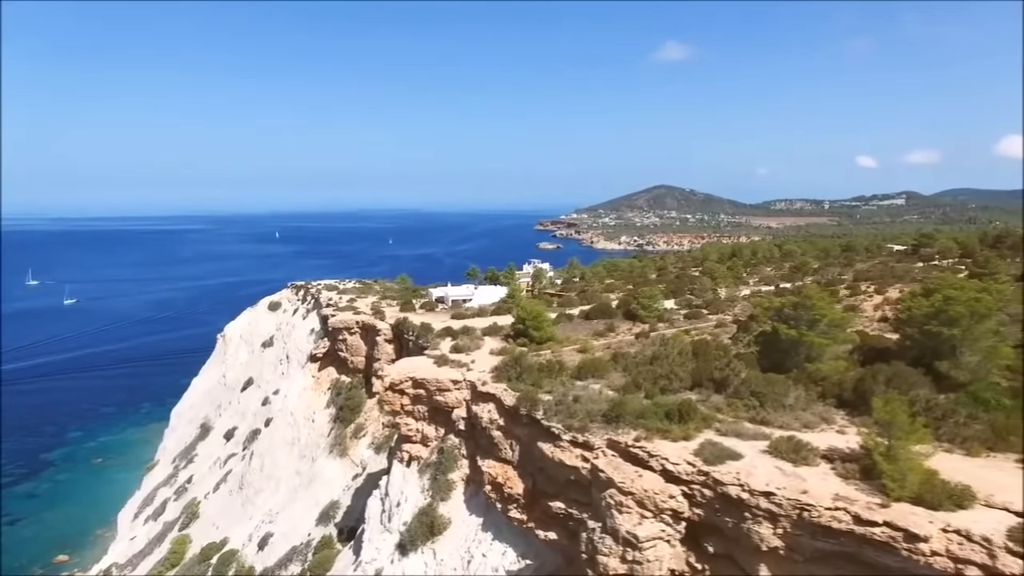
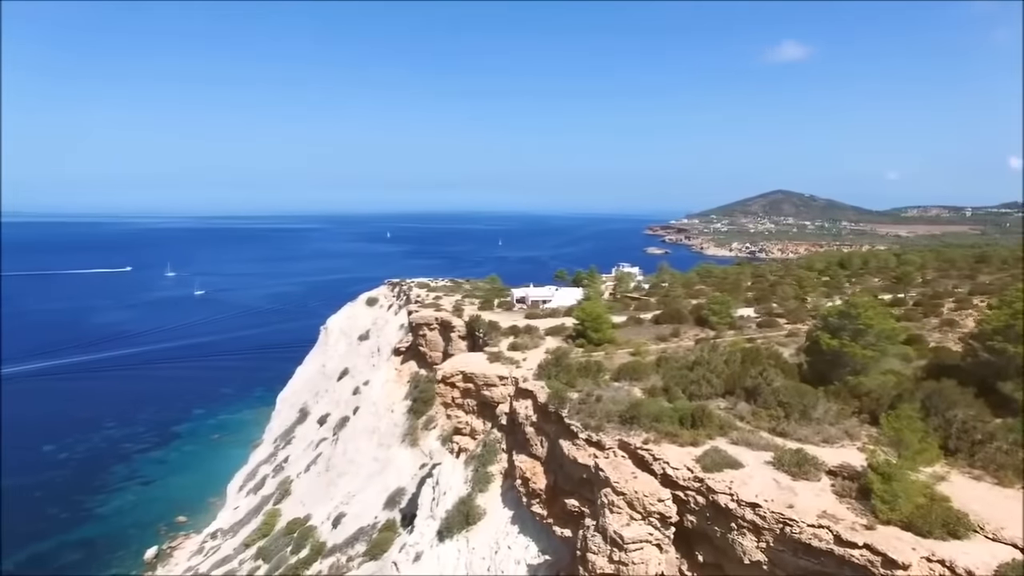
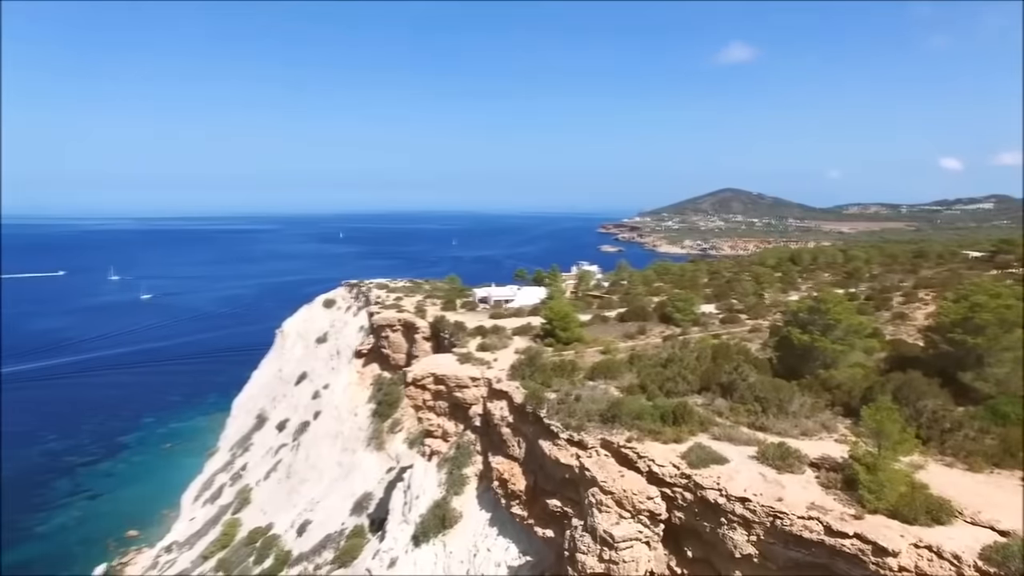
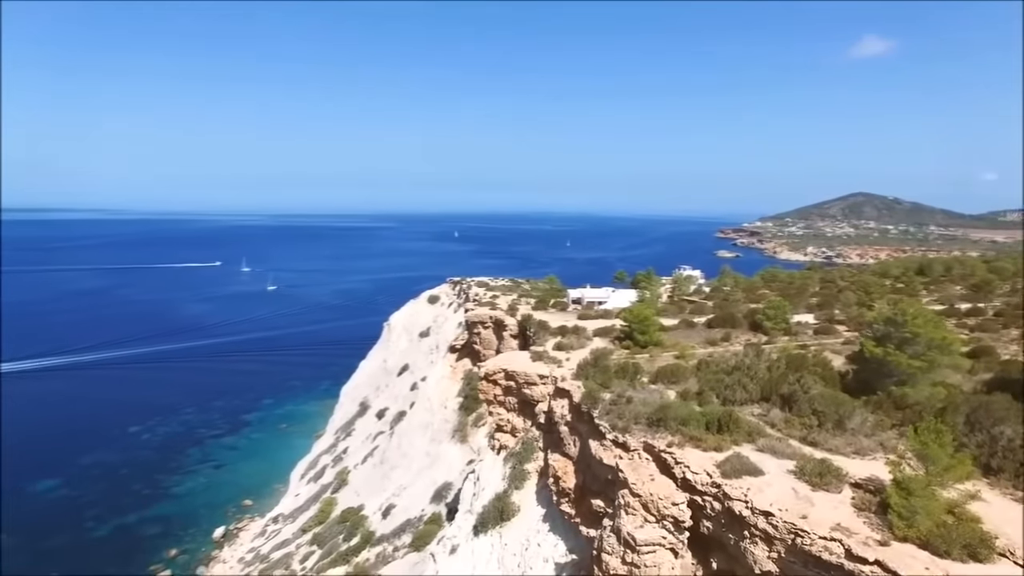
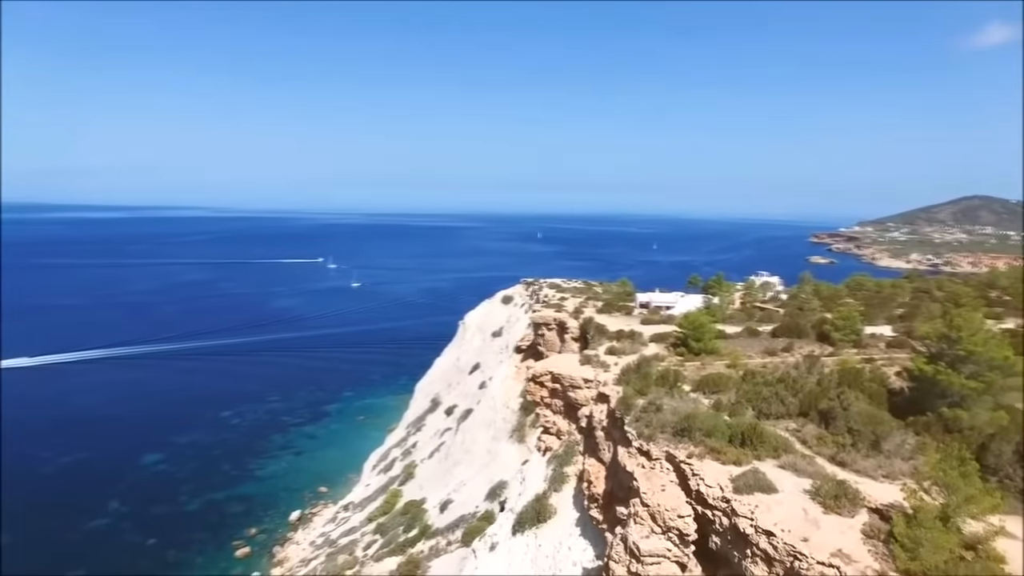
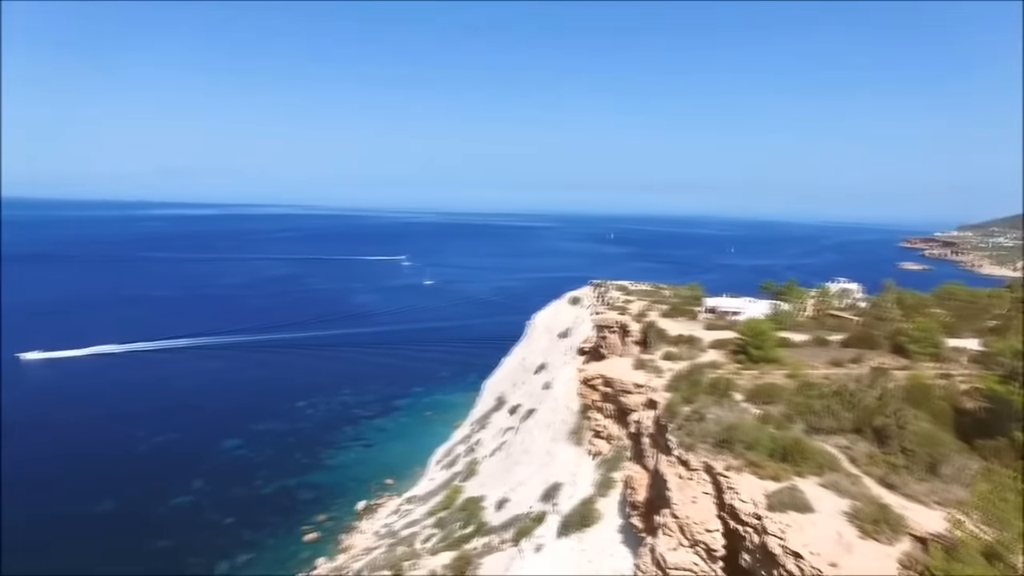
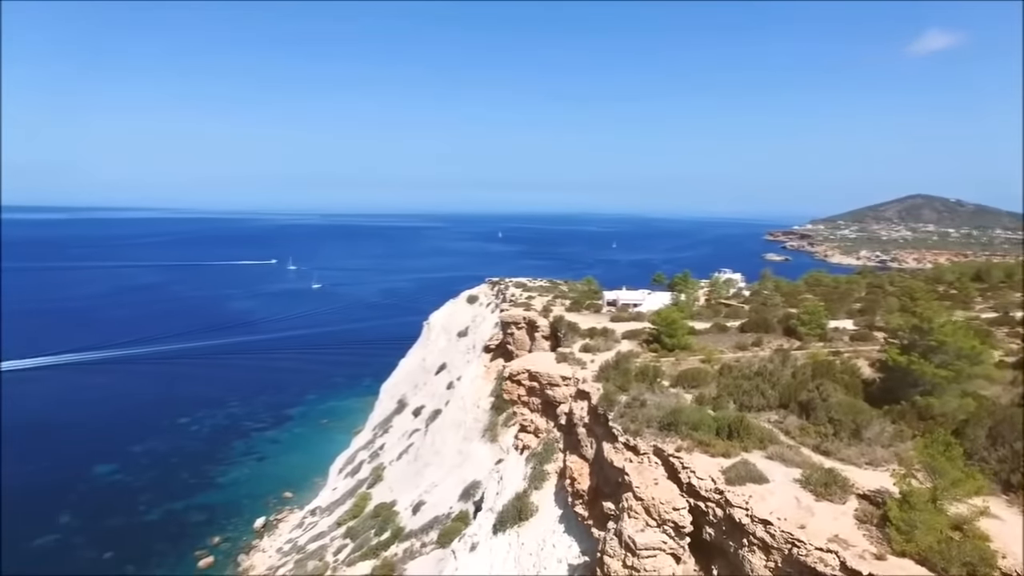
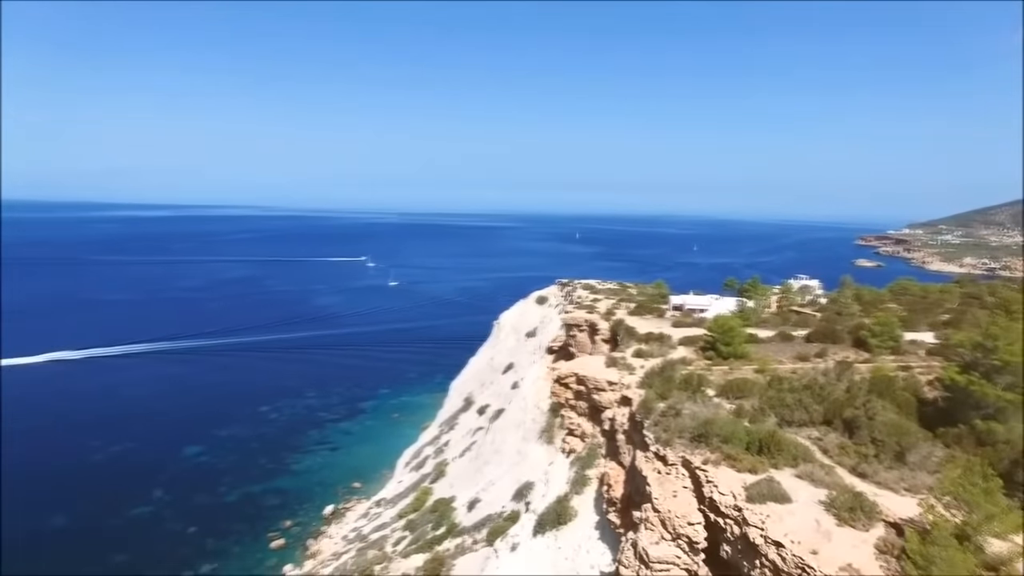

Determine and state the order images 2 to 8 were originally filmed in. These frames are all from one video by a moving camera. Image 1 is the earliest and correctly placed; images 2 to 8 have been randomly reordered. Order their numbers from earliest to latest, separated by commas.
3, 2, 4, 7, 5, 8, 6
